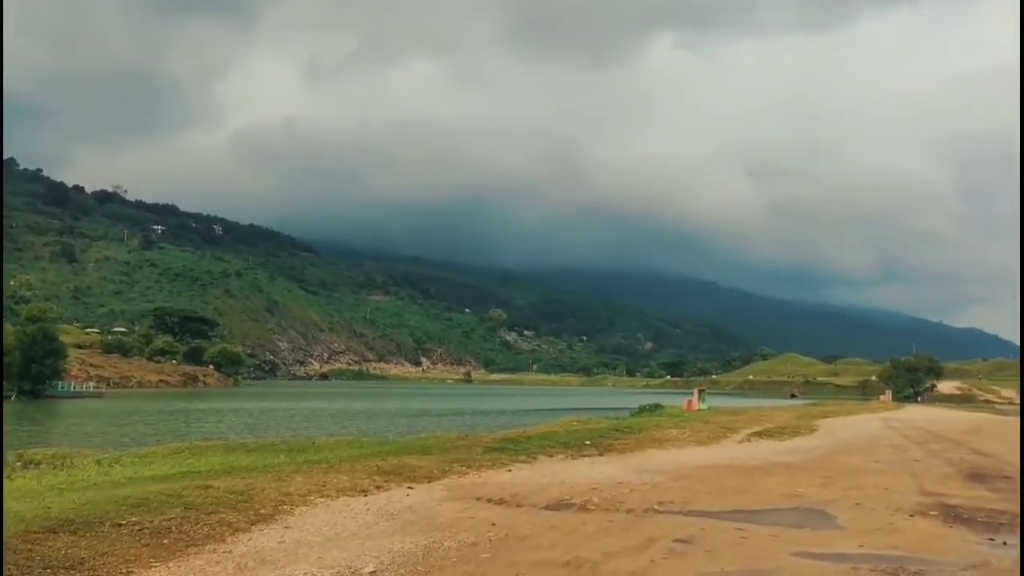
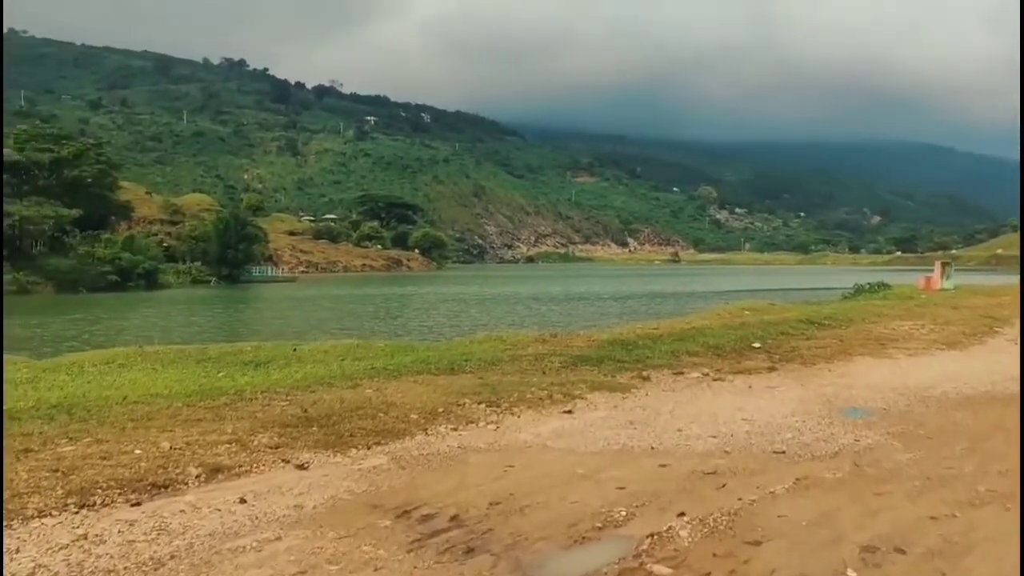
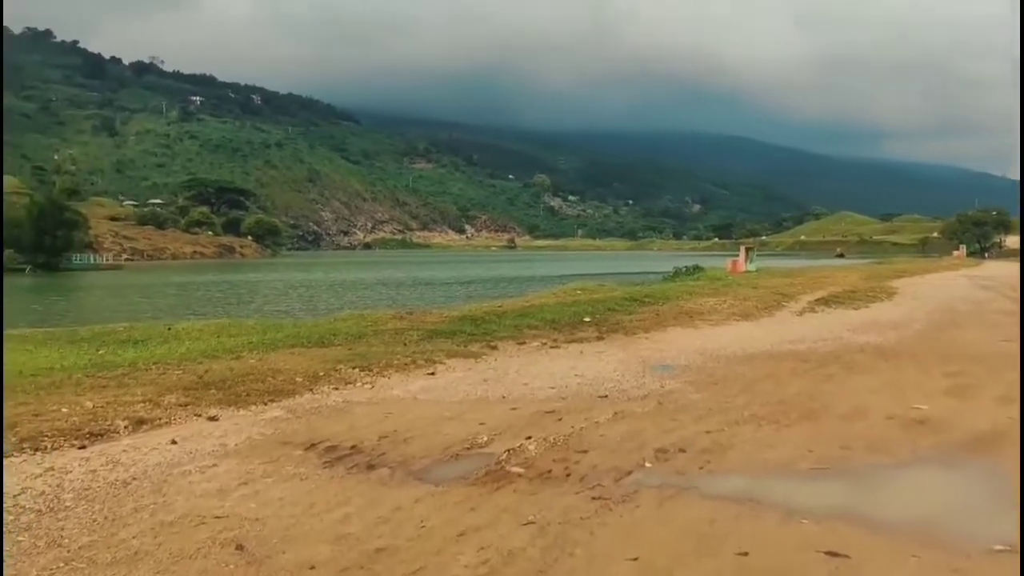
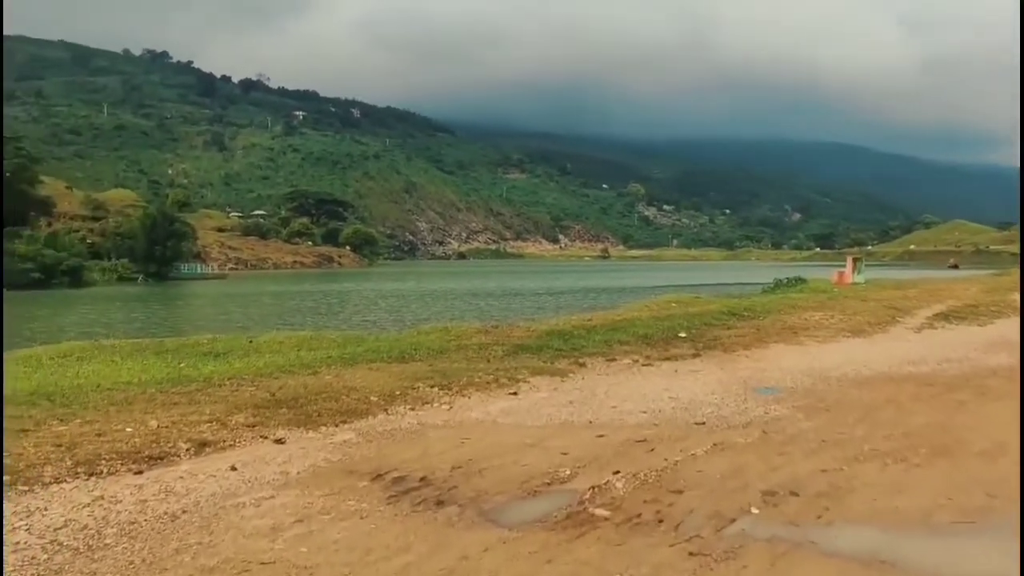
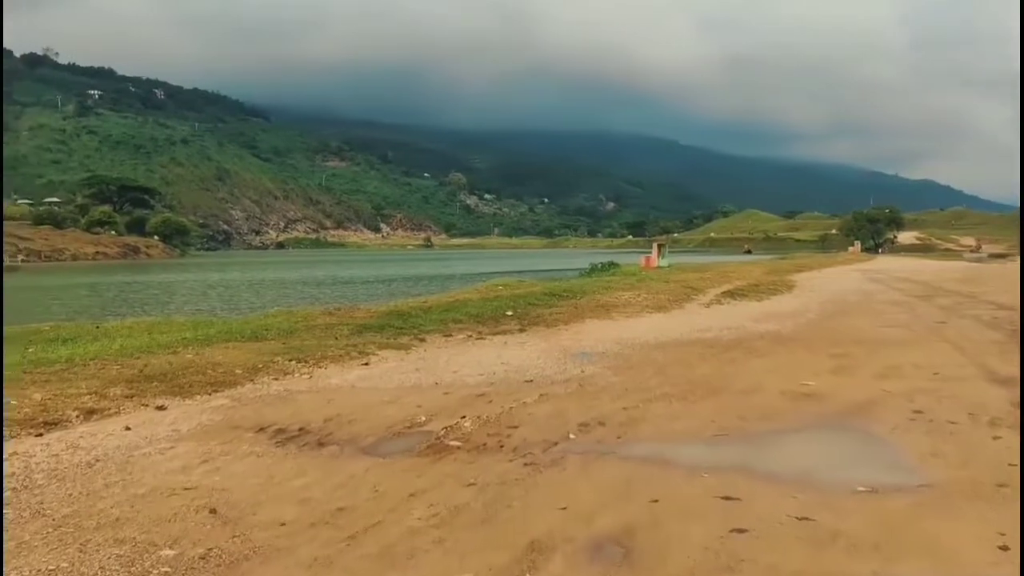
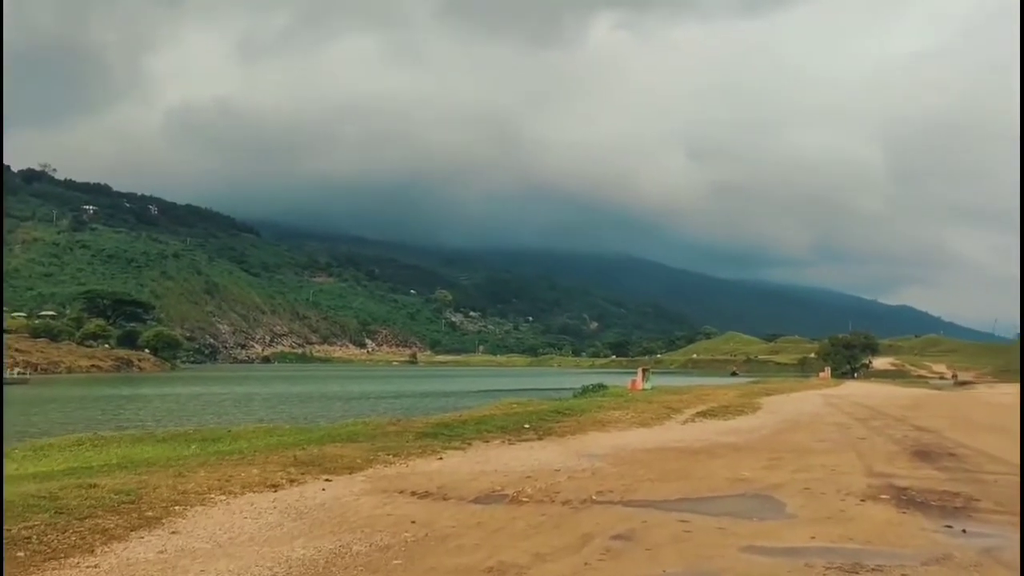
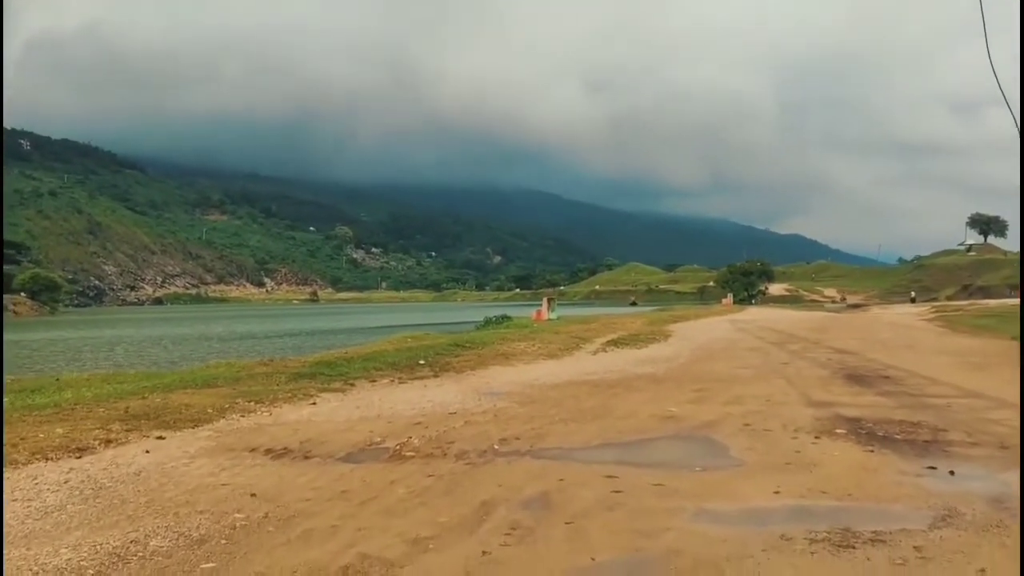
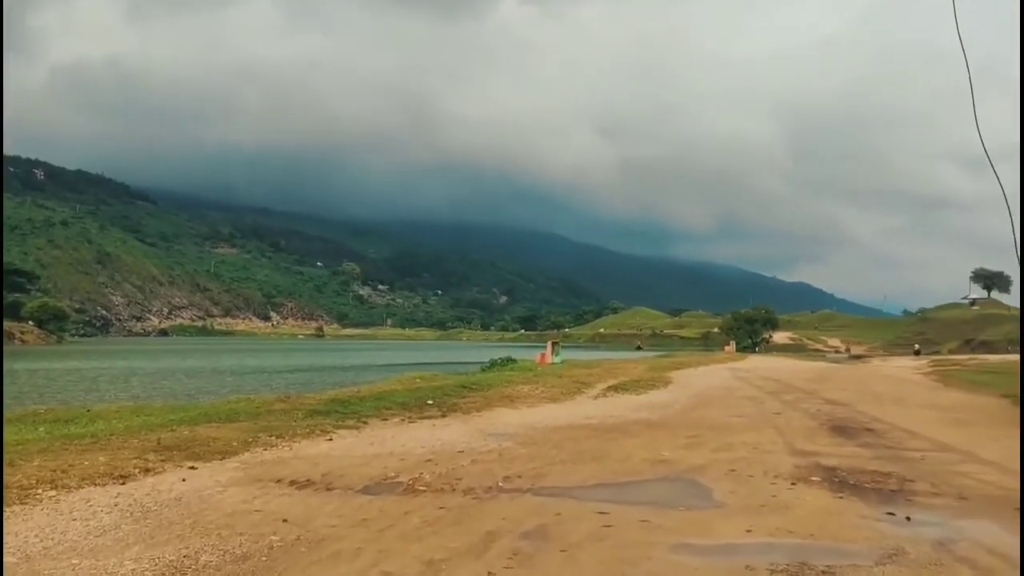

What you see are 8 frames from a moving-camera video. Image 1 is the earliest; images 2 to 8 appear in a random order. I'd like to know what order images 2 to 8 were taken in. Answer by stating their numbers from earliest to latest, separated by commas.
6, 8, 7, 5, 3, 4, 2
